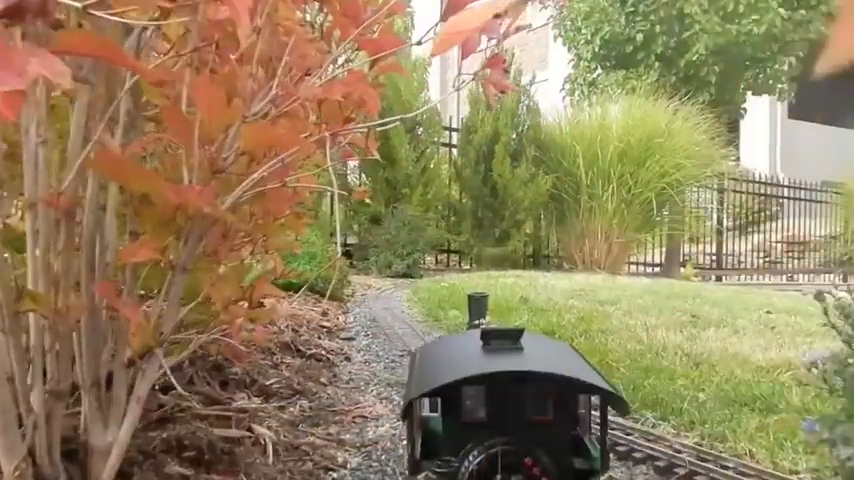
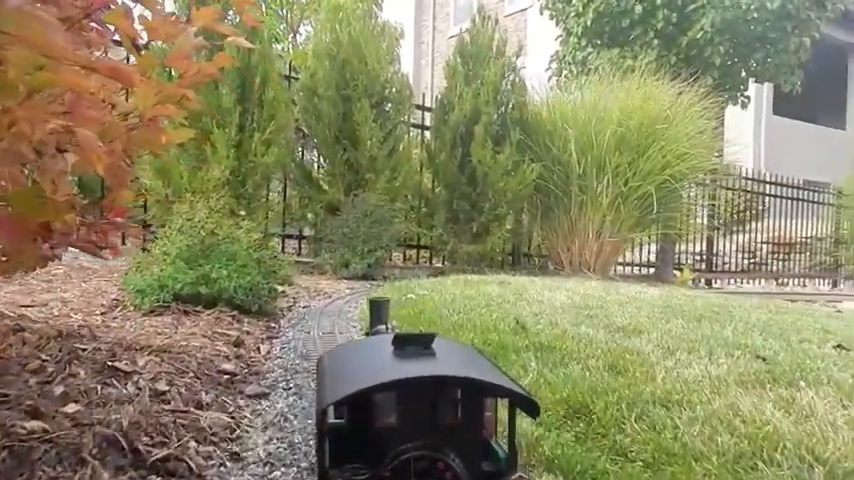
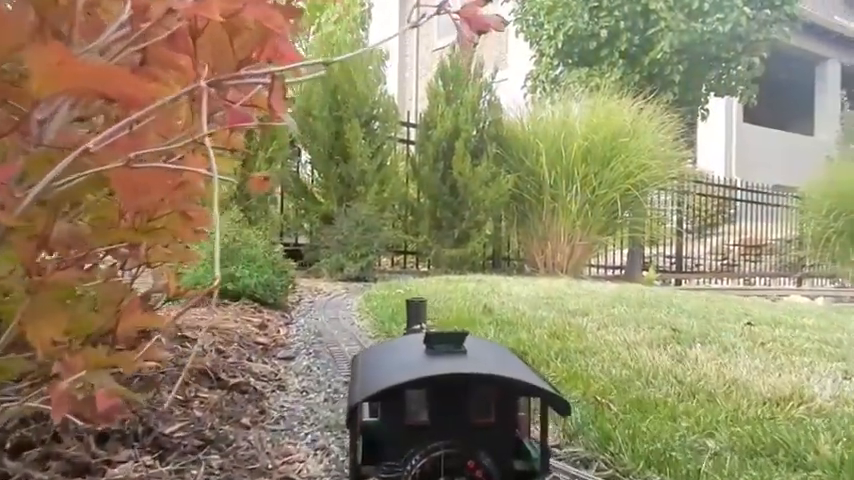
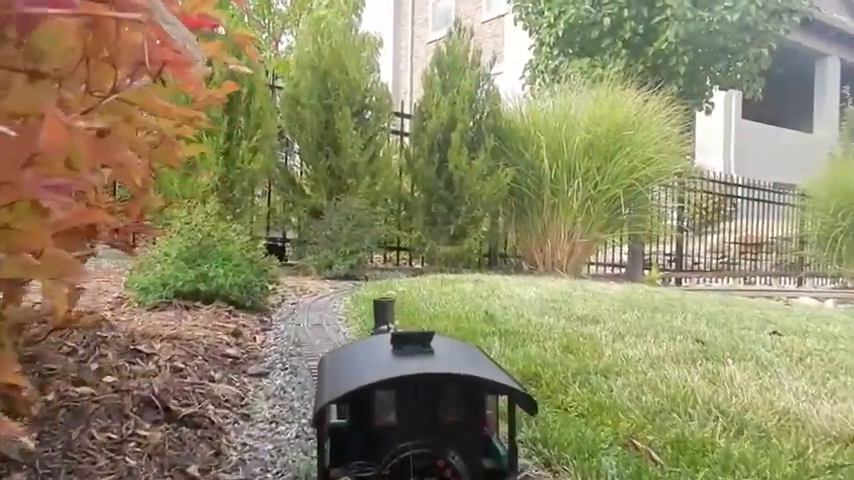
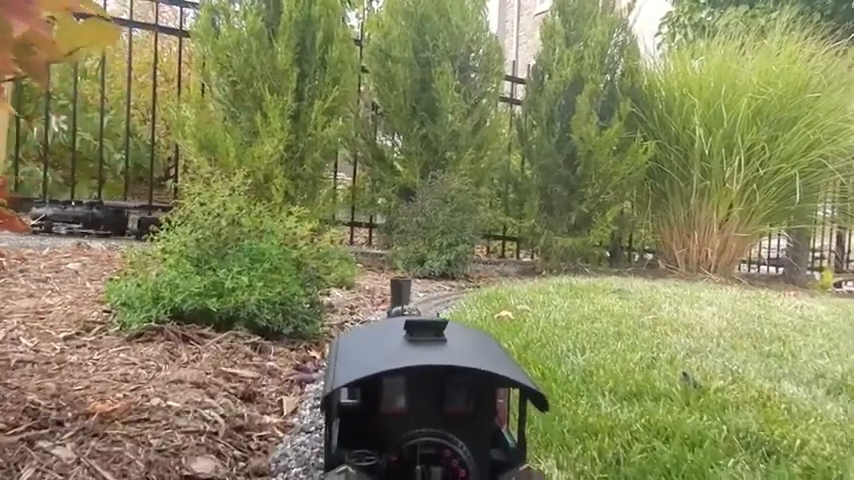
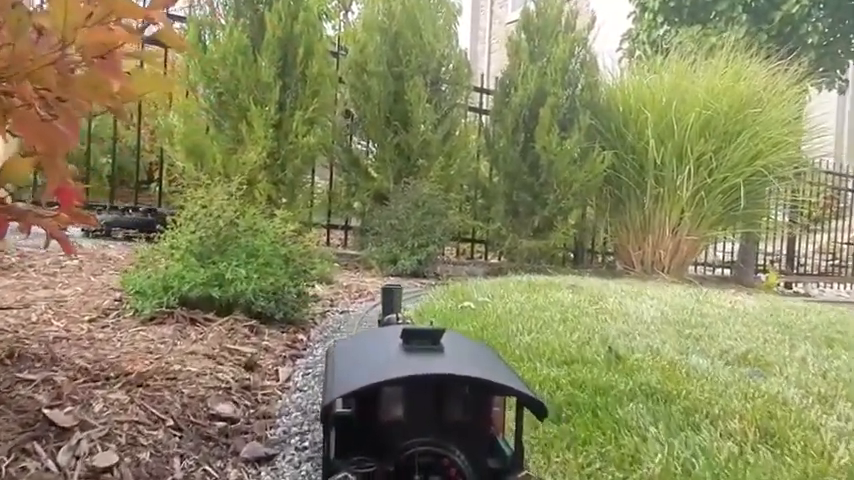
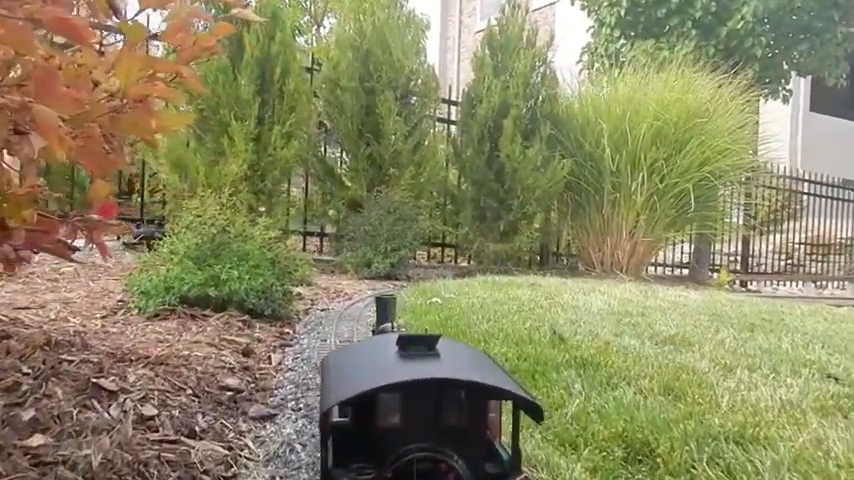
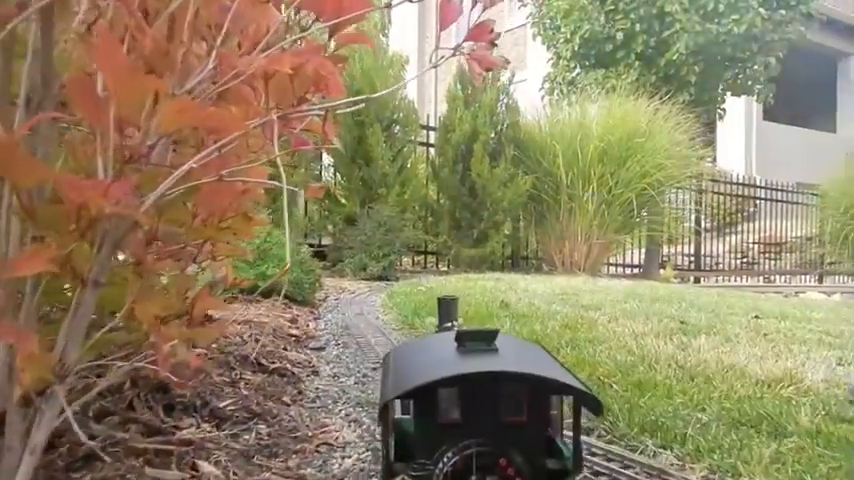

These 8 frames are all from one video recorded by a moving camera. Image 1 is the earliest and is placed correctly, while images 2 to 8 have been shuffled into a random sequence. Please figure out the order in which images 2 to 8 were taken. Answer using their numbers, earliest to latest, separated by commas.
8, 3, 4, 2, 7, 6, 5
